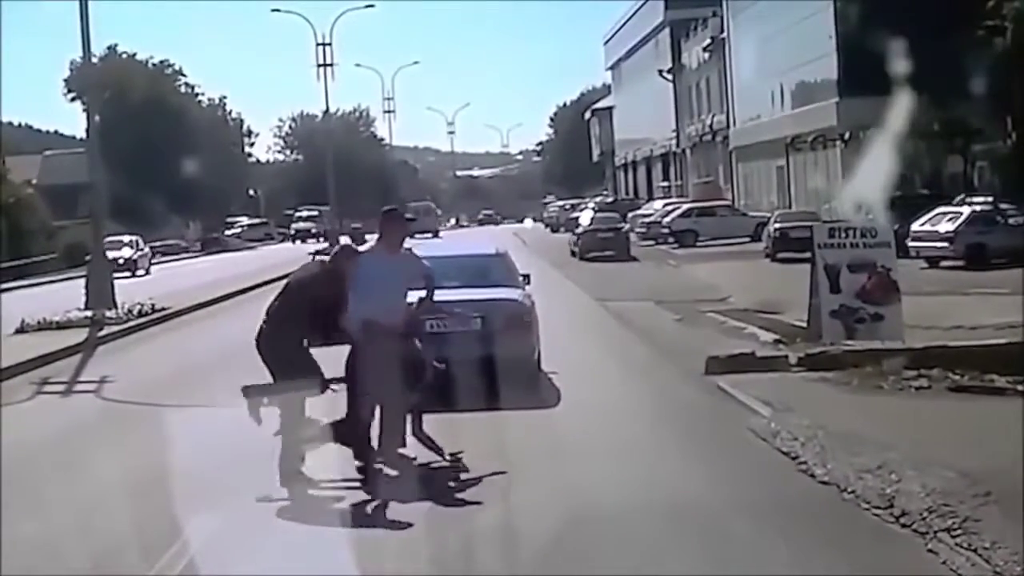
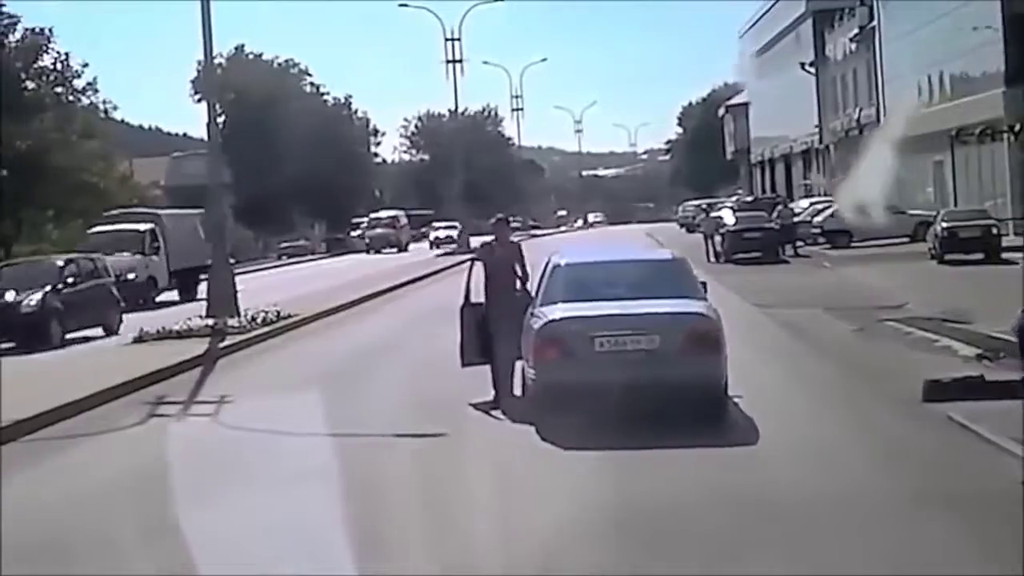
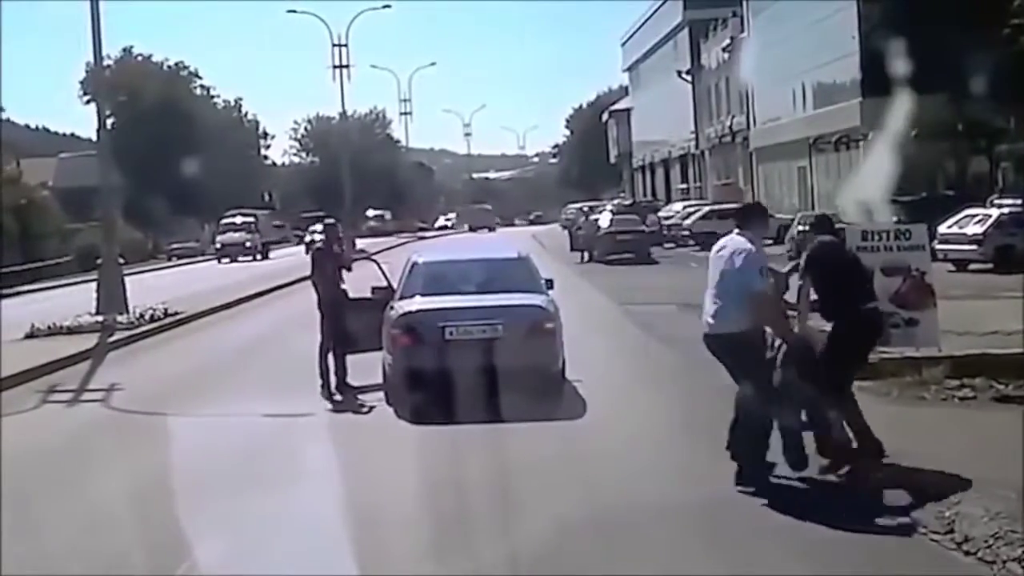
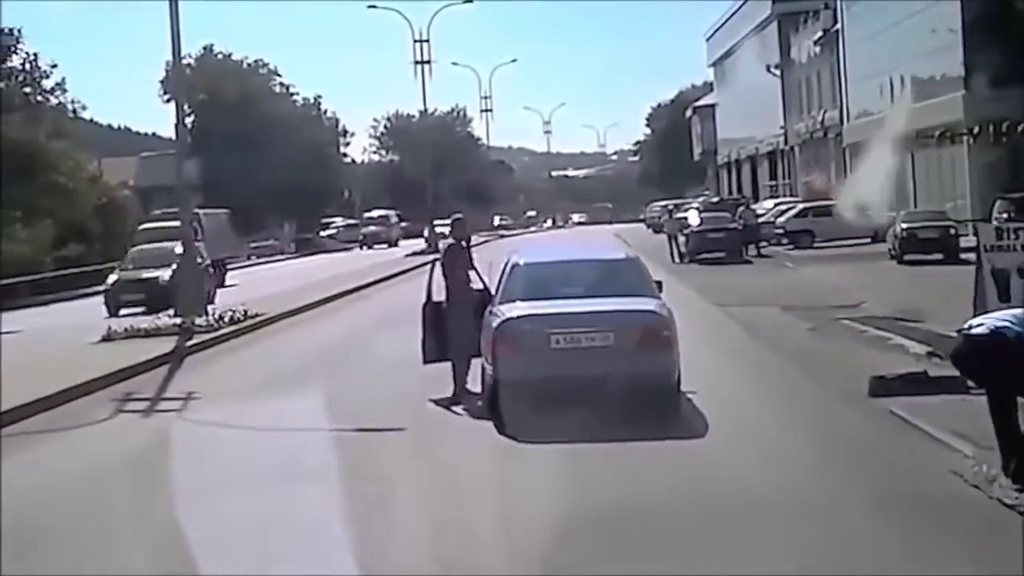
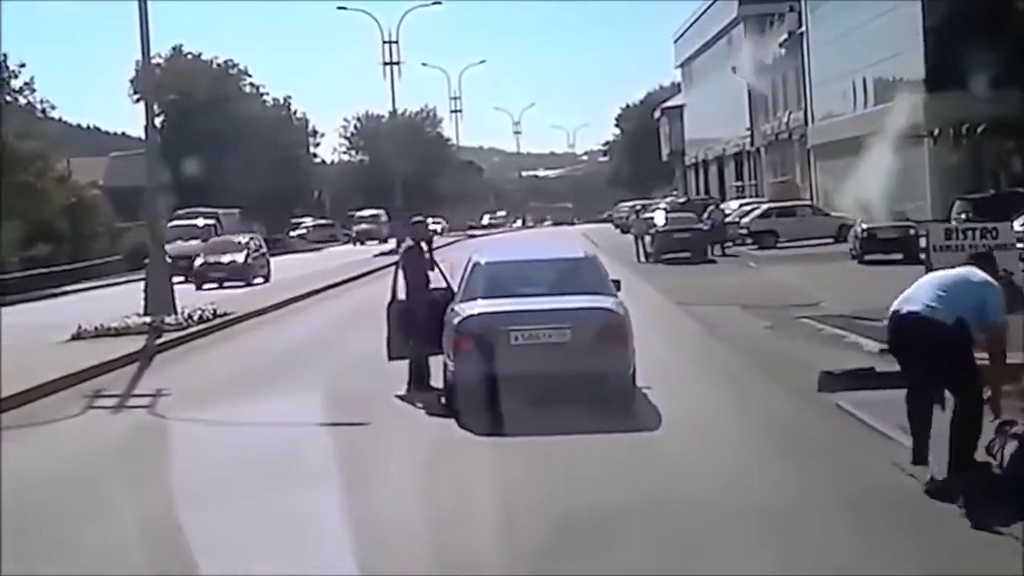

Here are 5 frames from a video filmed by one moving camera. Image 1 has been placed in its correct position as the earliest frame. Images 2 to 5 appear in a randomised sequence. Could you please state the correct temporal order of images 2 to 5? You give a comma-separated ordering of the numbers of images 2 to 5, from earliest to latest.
3, 5, 4, 2
